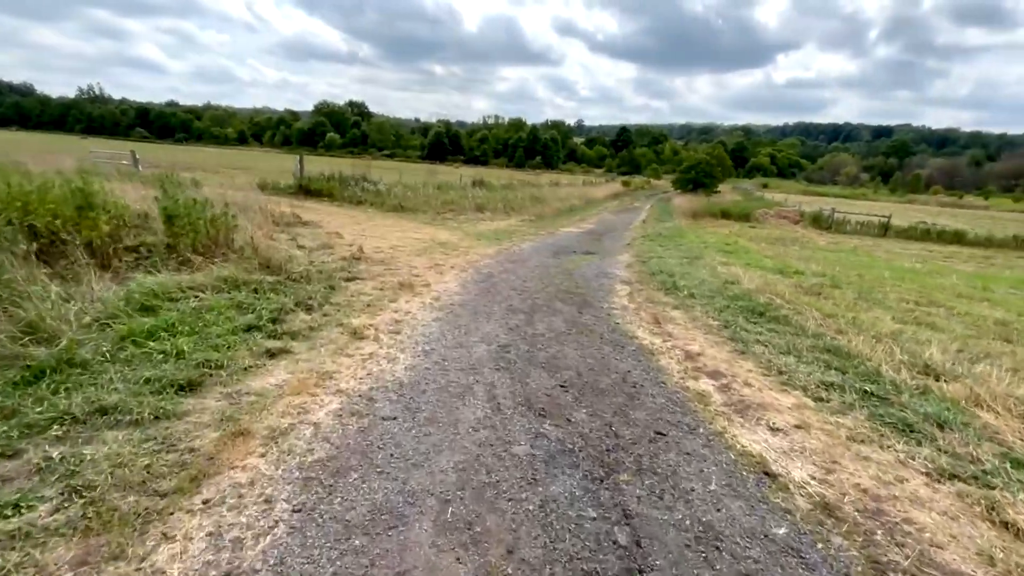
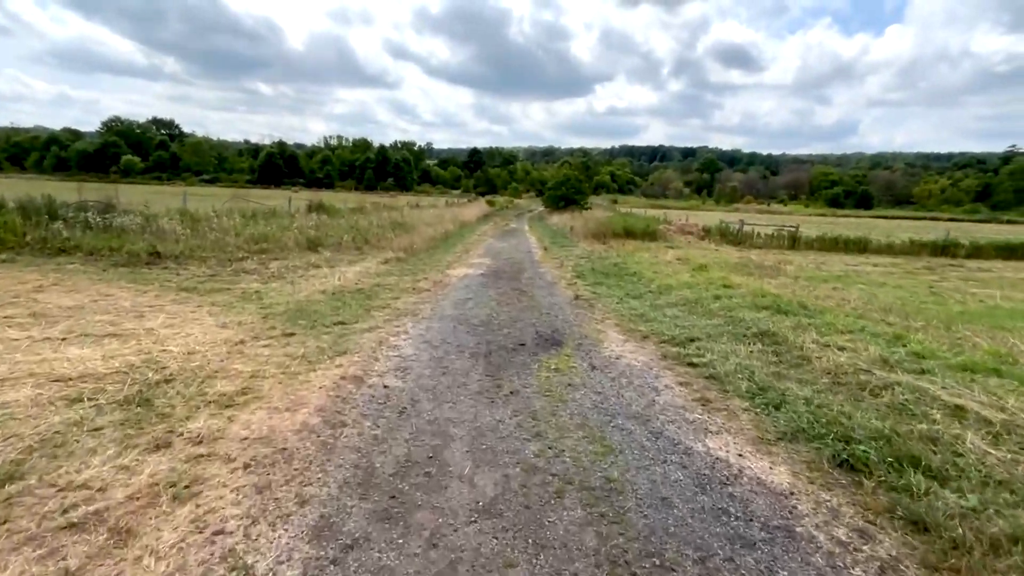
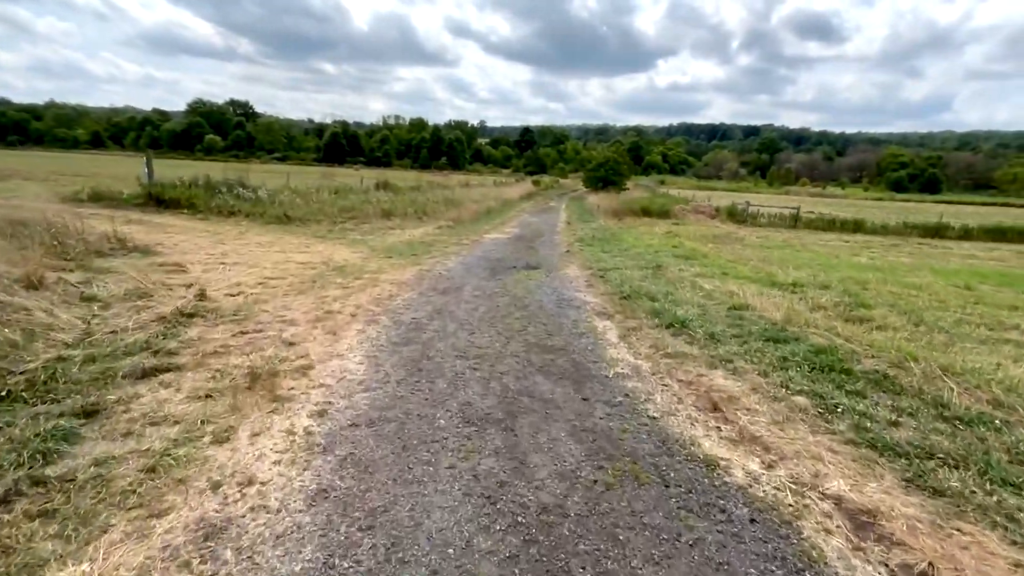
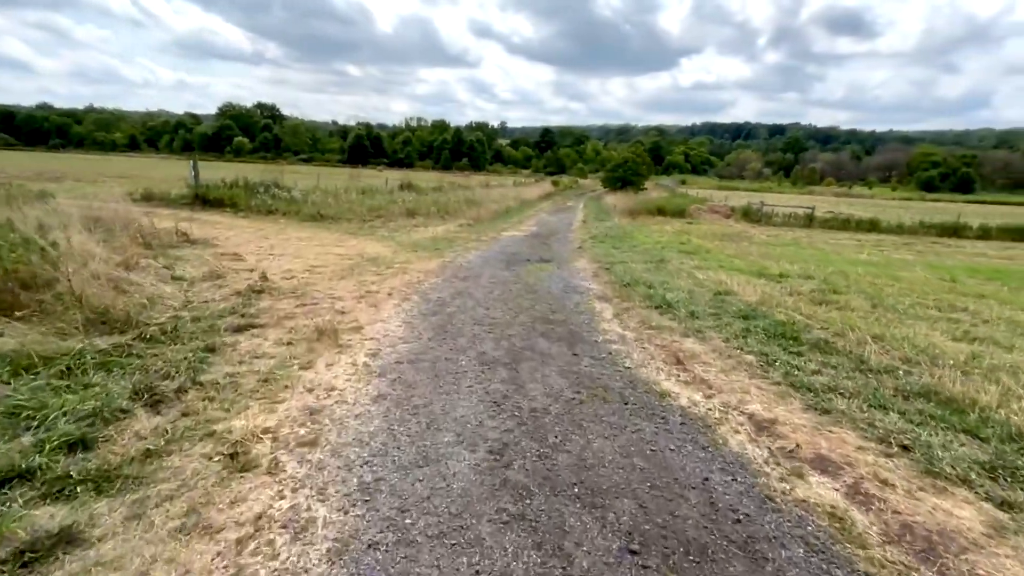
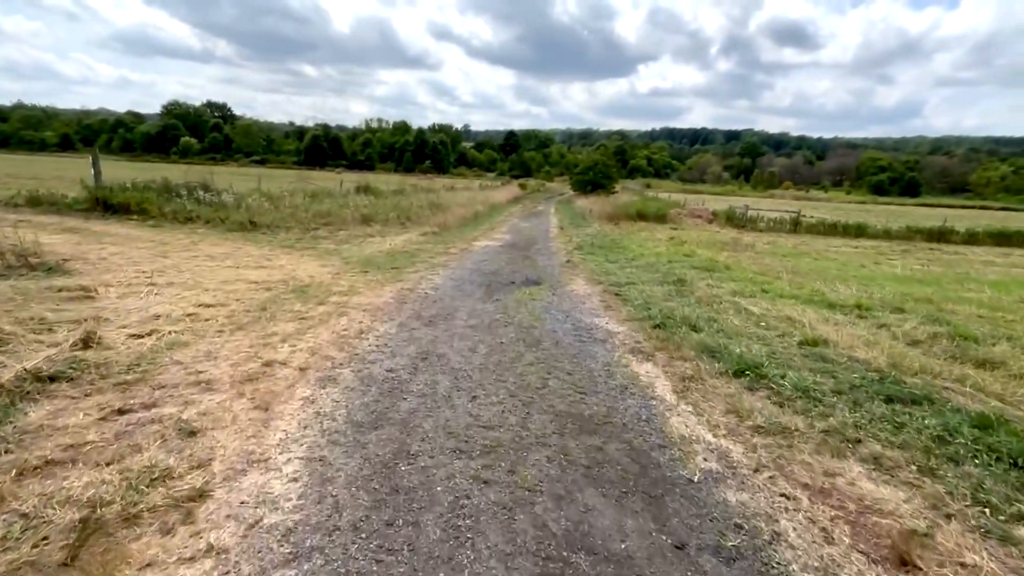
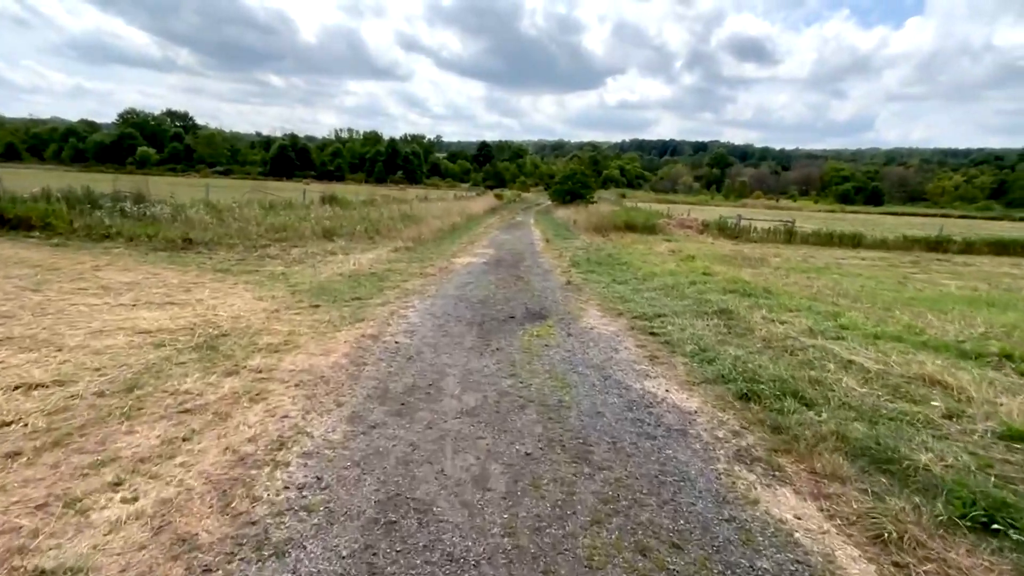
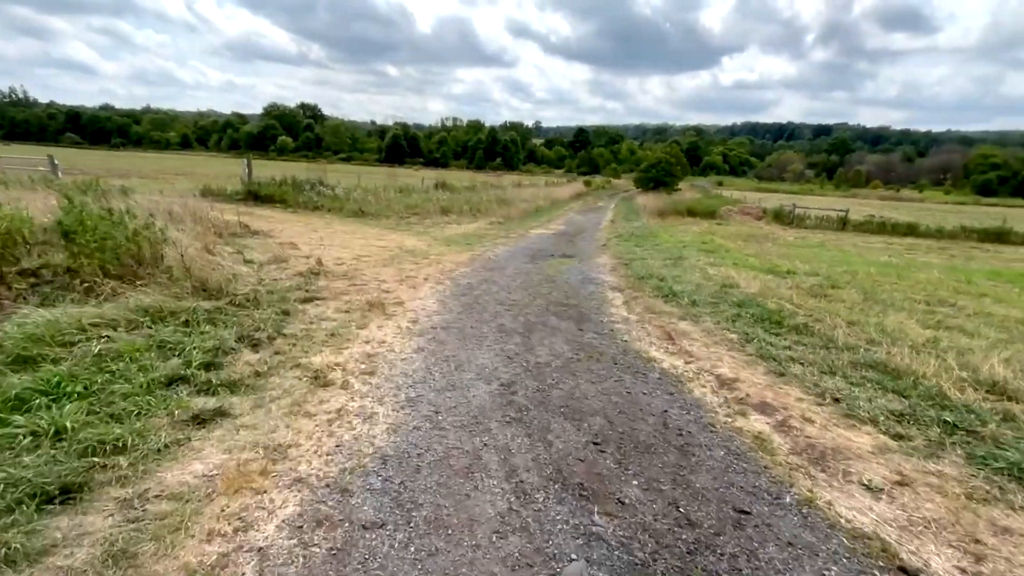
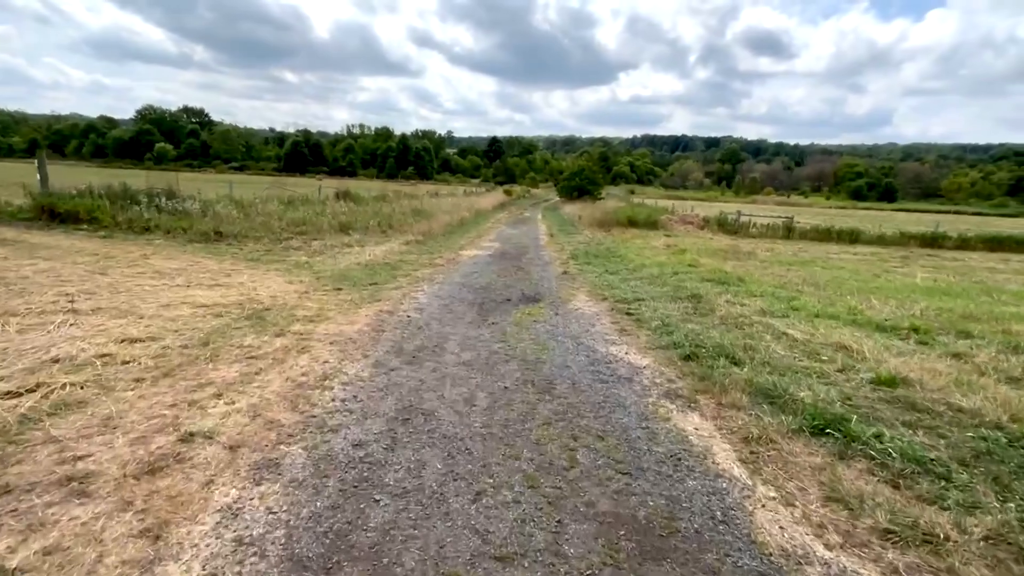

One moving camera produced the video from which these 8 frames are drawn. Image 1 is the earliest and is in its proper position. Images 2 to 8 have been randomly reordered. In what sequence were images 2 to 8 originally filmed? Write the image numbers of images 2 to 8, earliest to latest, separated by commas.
7, 4, 3, 5, 8, 6, 2
